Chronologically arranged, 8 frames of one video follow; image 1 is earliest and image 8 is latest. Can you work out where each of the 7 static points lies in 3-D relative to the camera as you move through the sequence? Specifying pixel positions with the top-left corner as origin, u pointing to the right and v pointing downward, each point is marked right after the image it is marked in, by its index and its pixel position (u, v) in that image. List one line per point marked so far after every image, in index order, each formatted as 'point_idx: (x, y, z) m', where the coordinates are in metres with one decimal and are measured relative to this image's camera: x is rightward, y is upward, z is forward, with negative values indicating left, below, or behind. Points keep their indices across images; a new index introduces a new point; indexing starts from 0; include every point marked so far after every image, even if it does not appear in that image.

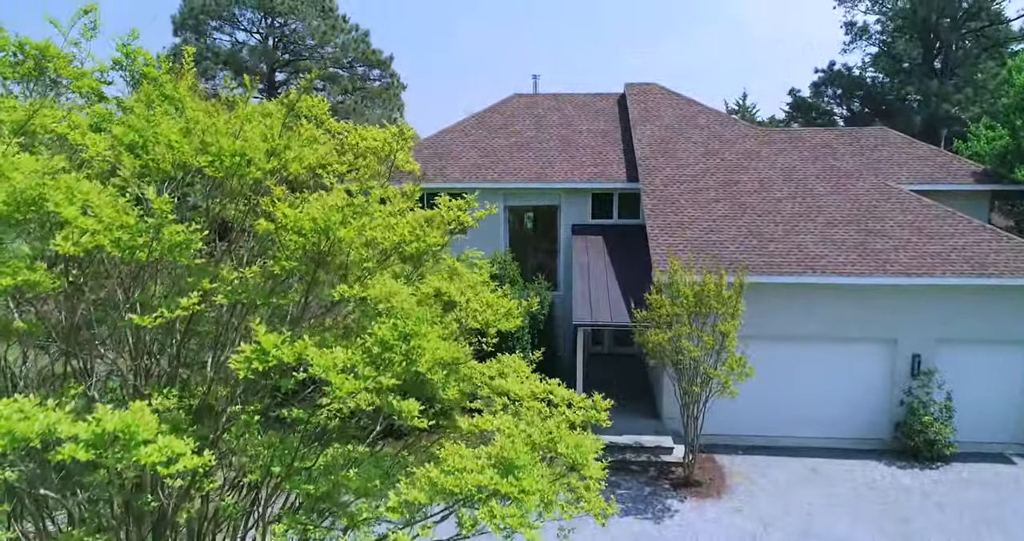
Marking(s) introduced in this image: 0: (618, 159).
0: (+2.4, +2.6, +18.2) m
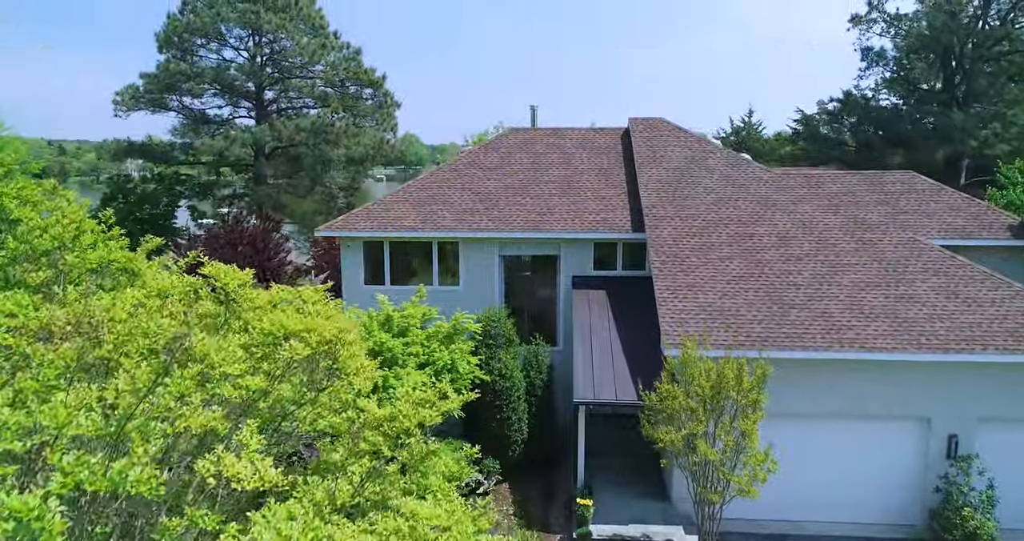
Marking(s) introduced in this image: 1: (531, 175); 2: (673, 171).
0: (+2.3, +1.4, +16.9) m
1: (+0.4, +2.2, +18.2) m
2: (+3.5, +2.1, +17.2) m
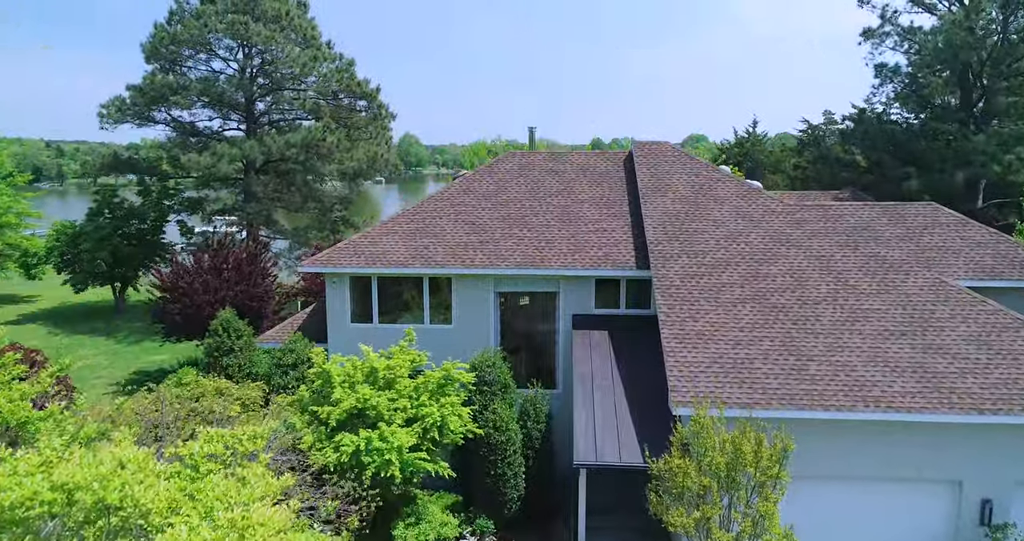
0: (+2.3, +0.7, +15.8) m
1: (+0.4, +1.4, +17.2) m
2: (+3.4, +1.4, +16.2) m
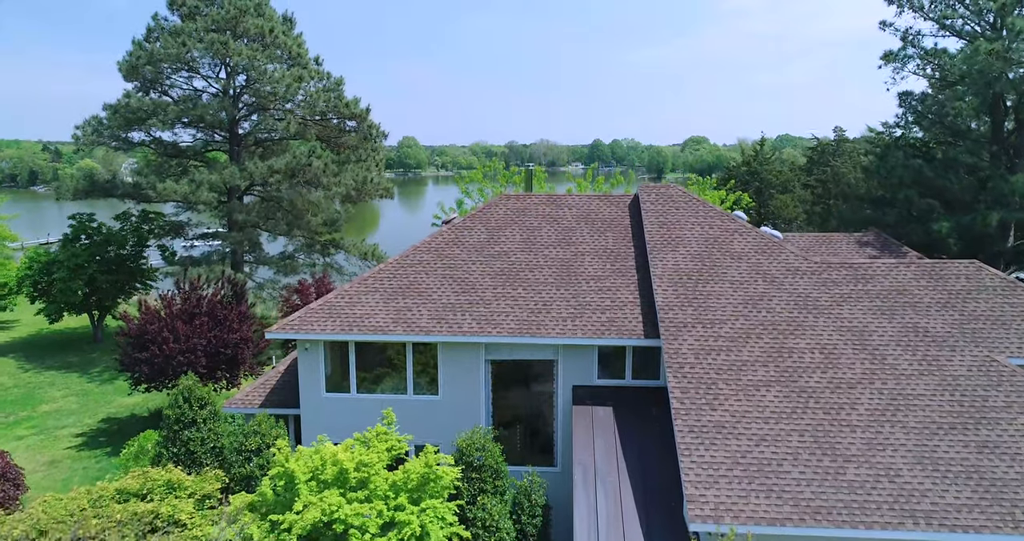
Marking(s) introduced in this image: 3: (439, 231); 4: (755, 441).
0: (+2.1, -0.5, +14.2) m
1: (+0.2, +0.3, +15.5) m
2: (+3.3, +0.2, +14.5) m
3: (-1.5, +0.8, +16.5) m
4: (+3.3, -2.3, +10.9) m
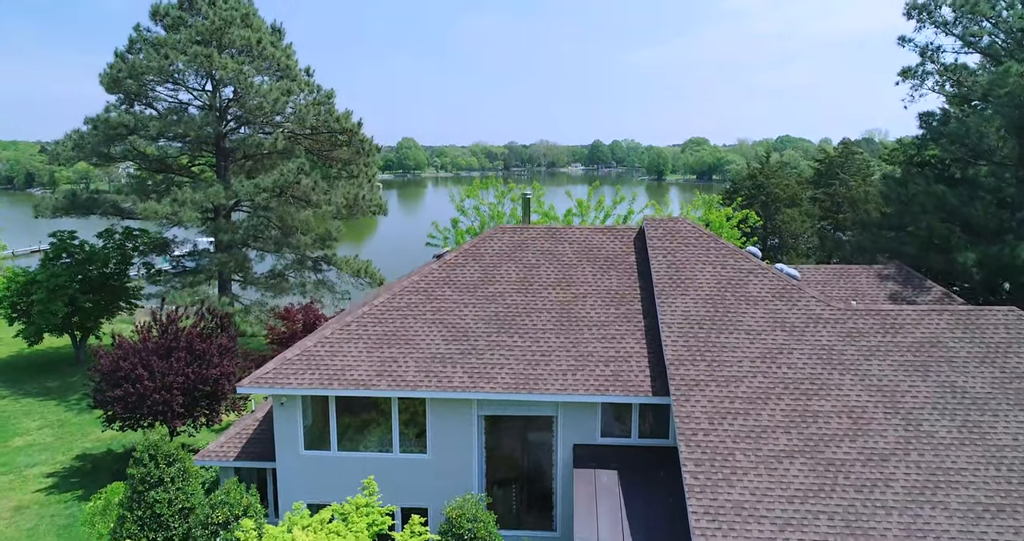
0: (+2.0, -1.3, +13.0) m
1: (+0.2, -0.5, +14.3) m
2: (+3.2, -0.5, +13.3) m
3: (-1.6, 0.0, +15.3) m
4: (+3.3, -3.1, +9.7) m
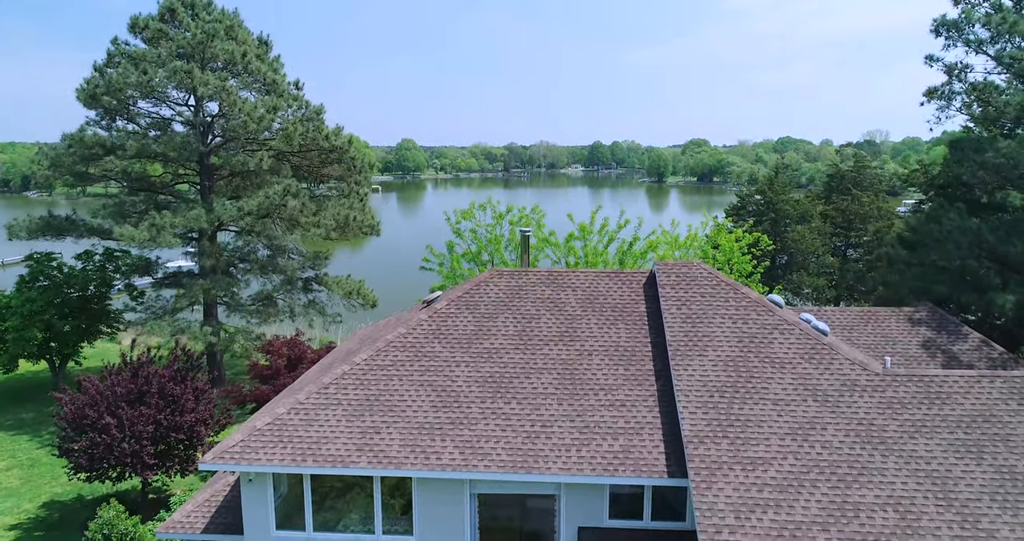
0: (+2.0, -2.2, +11.5) m
1: (+0.1, -1.4, +12.9) m
2: (+3.2, -1.4, +11.9) m
3: (-1.6, -0.8, +13.8) m
4: (+3.2, -4.0, +8.3) m
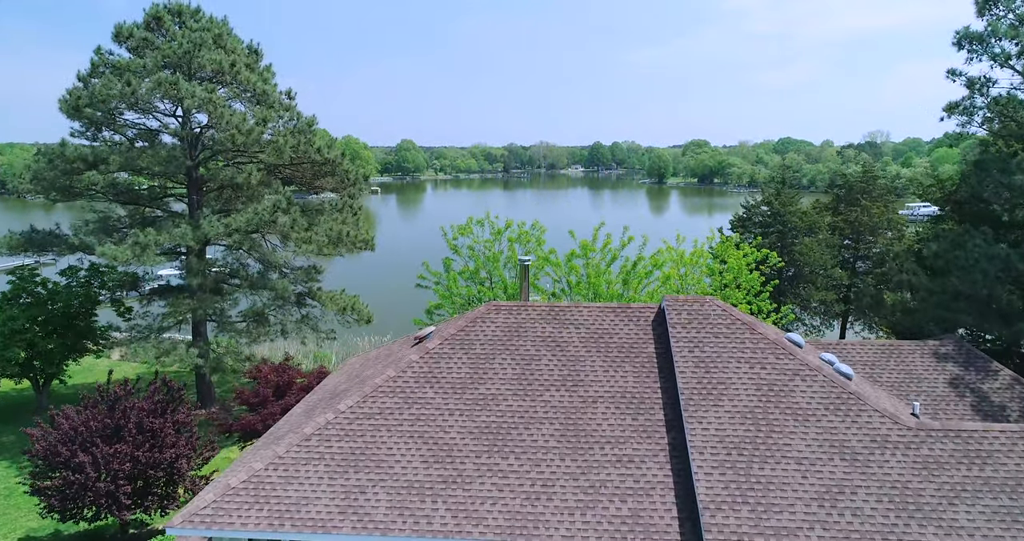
0: (+2.0, -2.8, +10.5) m
1: (+0.1, -2.0, +11.8) m
2: (+3.1, -2.0, +10.9) m
3: (-1.7, -1.4, +12.8) m
4: (+3.2, -4.6, +7.3) m
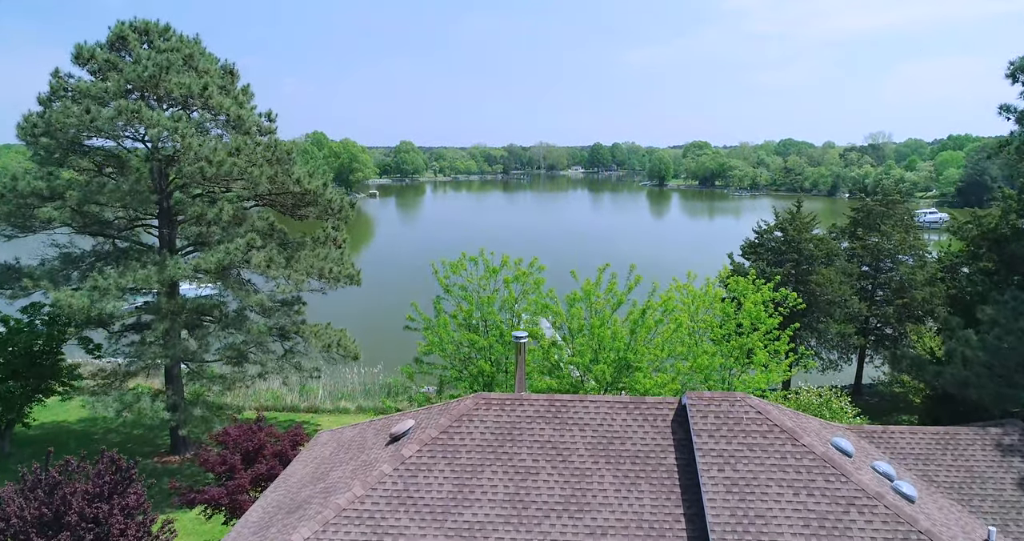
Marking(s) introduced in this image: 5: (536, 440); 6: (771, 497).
0: (+1.9, -4.0, +8.4) m
1: (0.0, -3.2, +9.7) m
2: (+3.0, -3.3, +8.7) m
3: (-1.8, -2.7, +10.7) m
4: (+3.1, -5.8, +5.2) m
5: (+0.3, -2.3, +11.0) m
6: (+3.1, -2.7, +9.6) m
